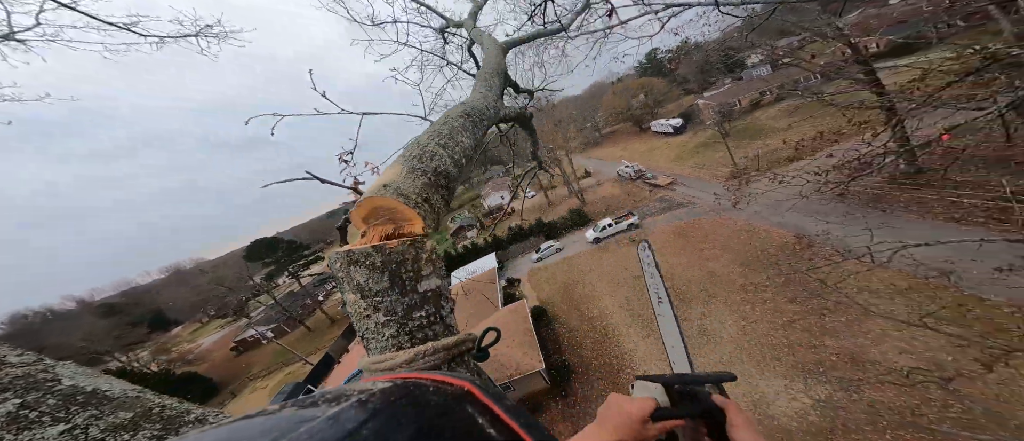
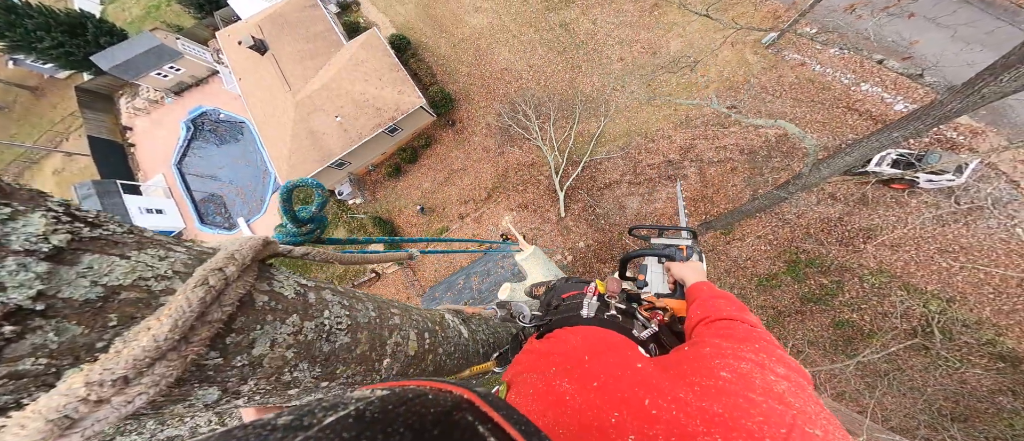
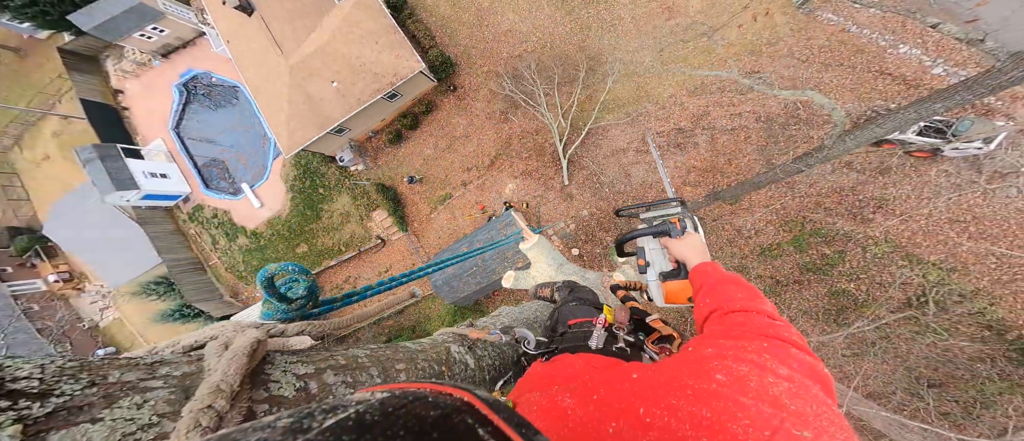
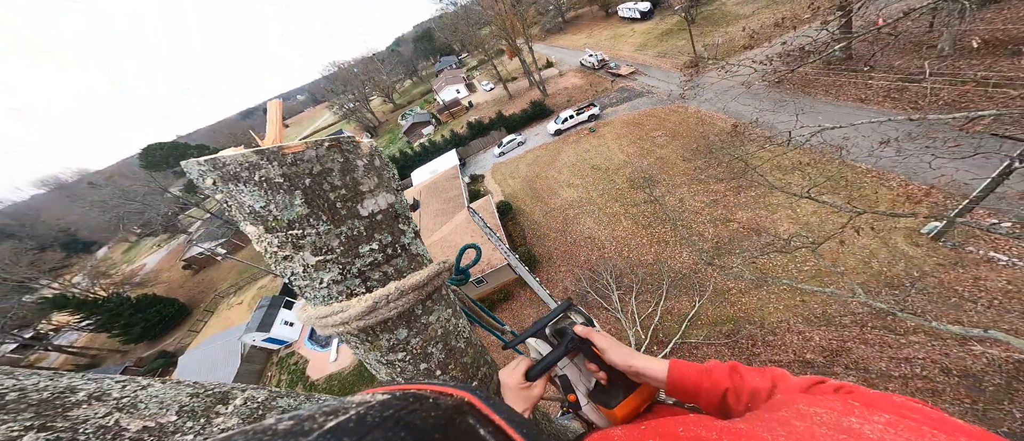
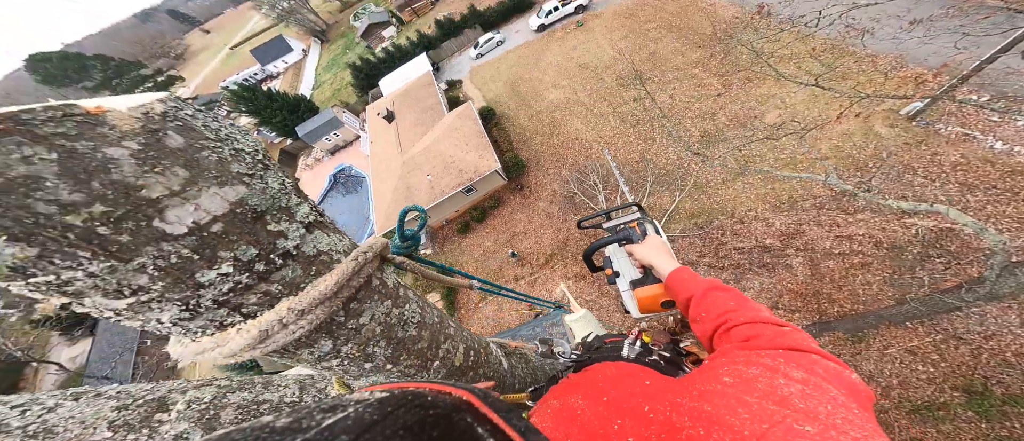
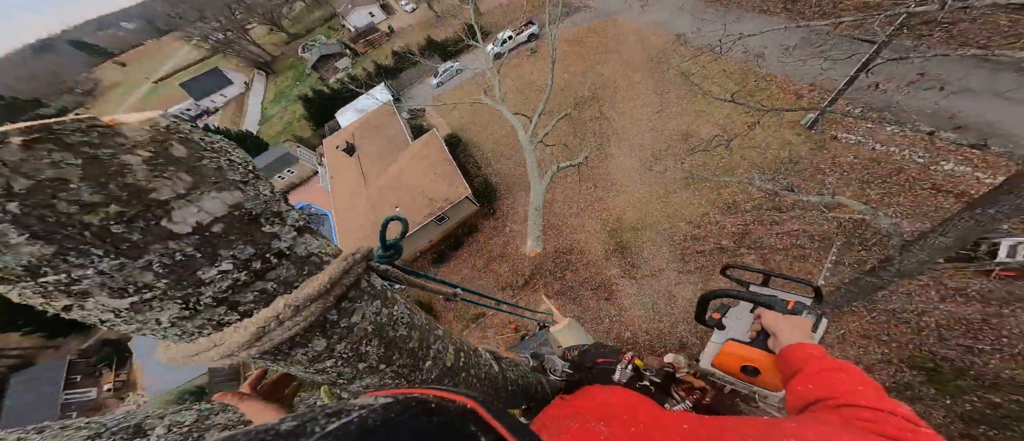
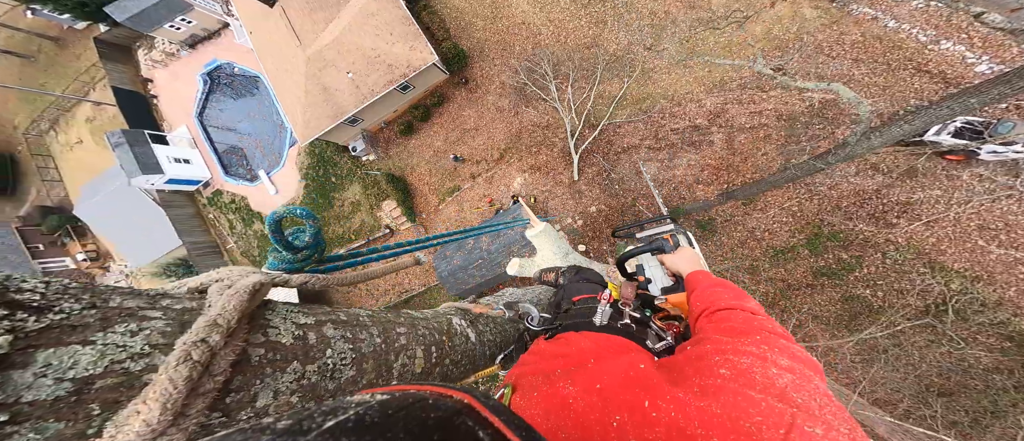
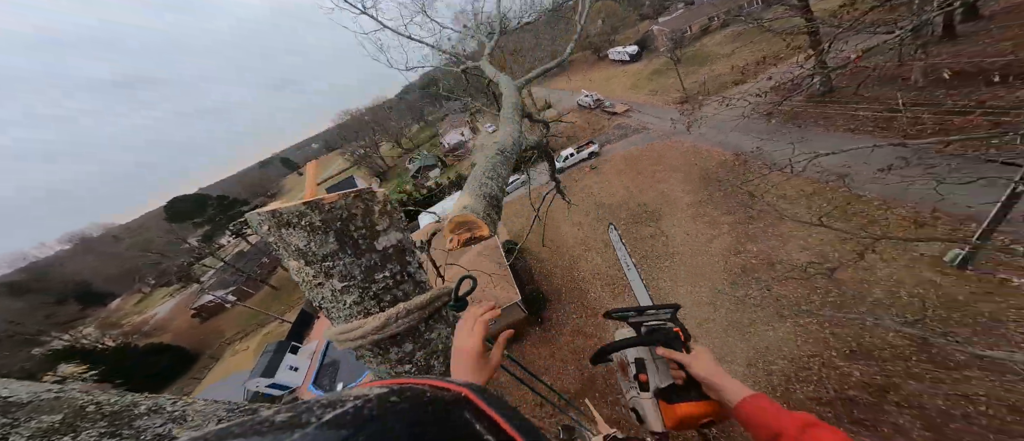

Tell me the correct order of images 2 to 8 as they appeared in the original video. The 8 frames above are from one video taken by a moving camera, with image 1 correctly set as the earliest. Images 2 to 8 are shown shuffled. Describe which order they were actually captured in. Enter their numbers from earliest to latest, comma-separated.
8, 6, 3, 2, 7, 5, 4
